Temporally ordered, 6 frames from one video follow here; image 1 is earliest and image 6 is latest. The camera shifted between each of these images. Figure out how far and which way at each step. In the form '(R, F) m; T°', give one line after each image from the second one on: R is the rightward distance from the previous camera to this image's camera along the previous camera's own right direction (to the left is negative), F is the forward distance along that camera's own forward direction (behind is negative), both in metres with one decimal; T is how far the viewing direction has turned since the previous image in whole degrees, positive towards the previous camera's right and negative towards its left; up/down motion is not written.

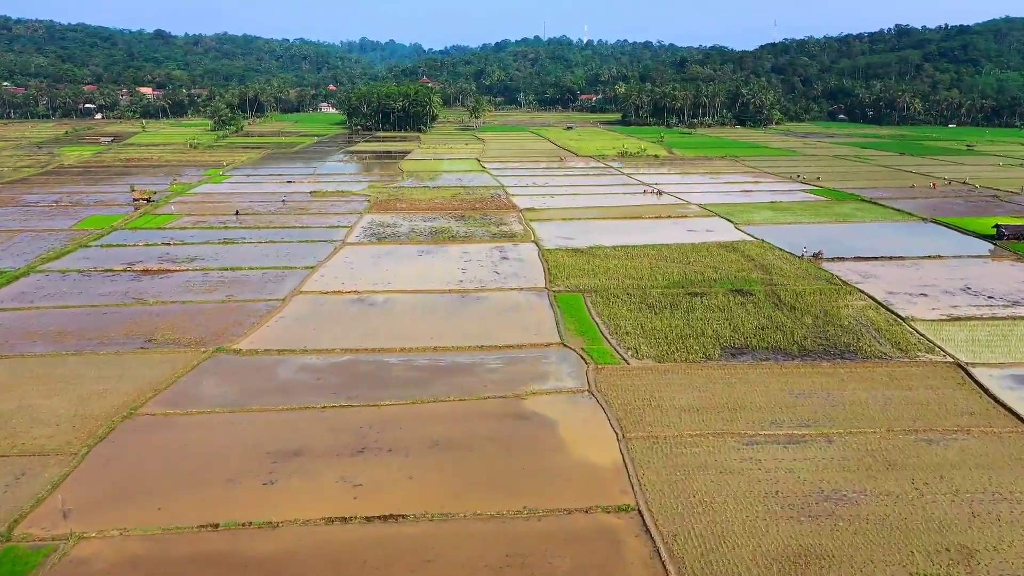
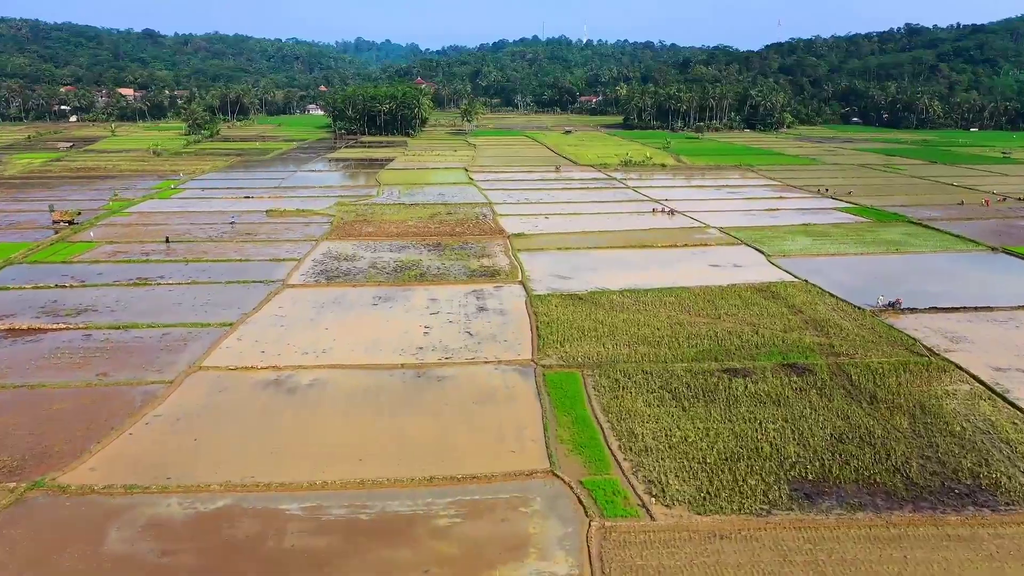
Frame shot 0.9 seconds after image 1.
(+0.5, +5.7) m; 0°
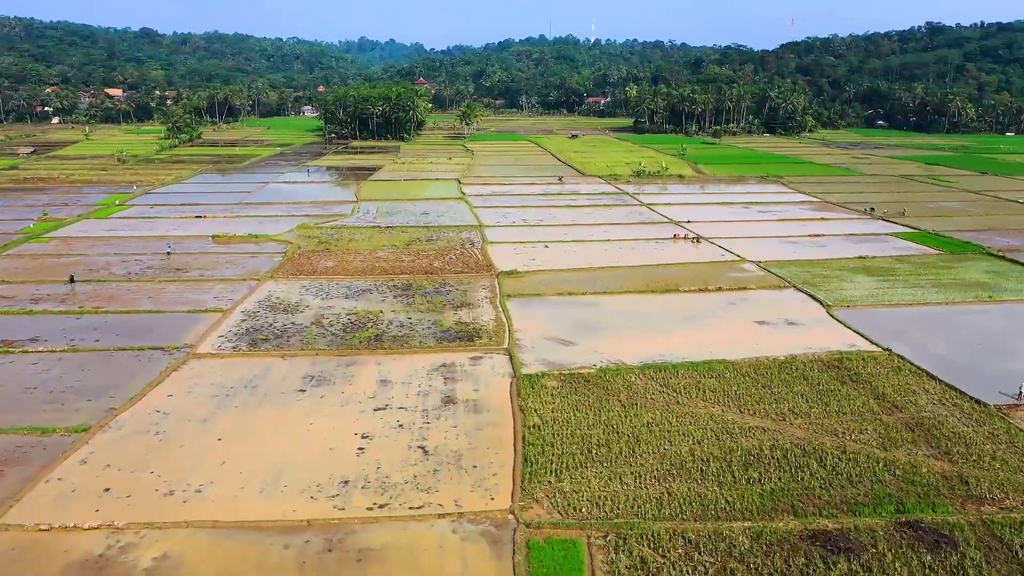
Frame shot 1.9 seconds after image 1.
(+0.5, +5.8) m; -1°
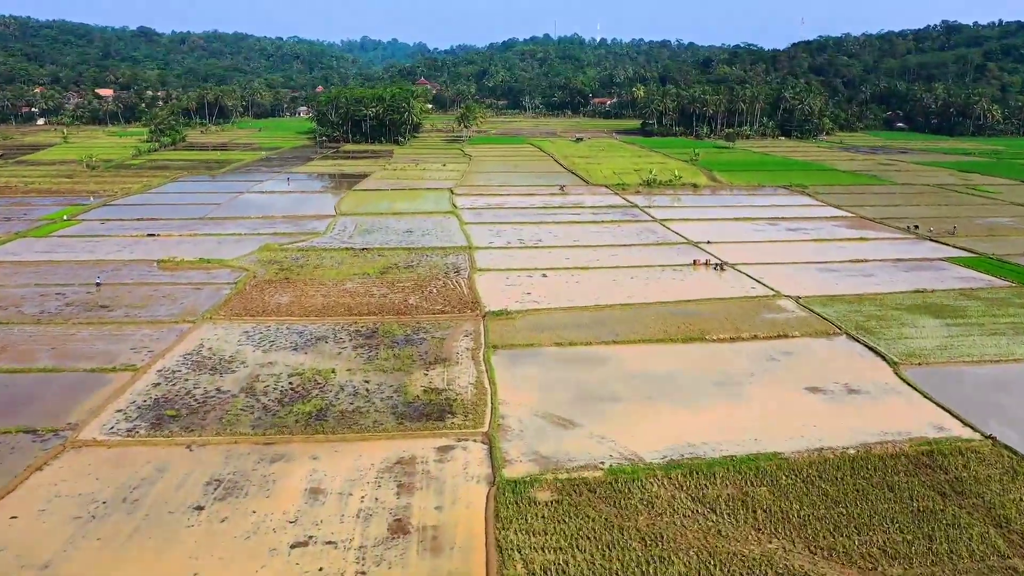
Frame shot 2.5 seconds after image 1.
(+0.4, +4.2) m; 0°
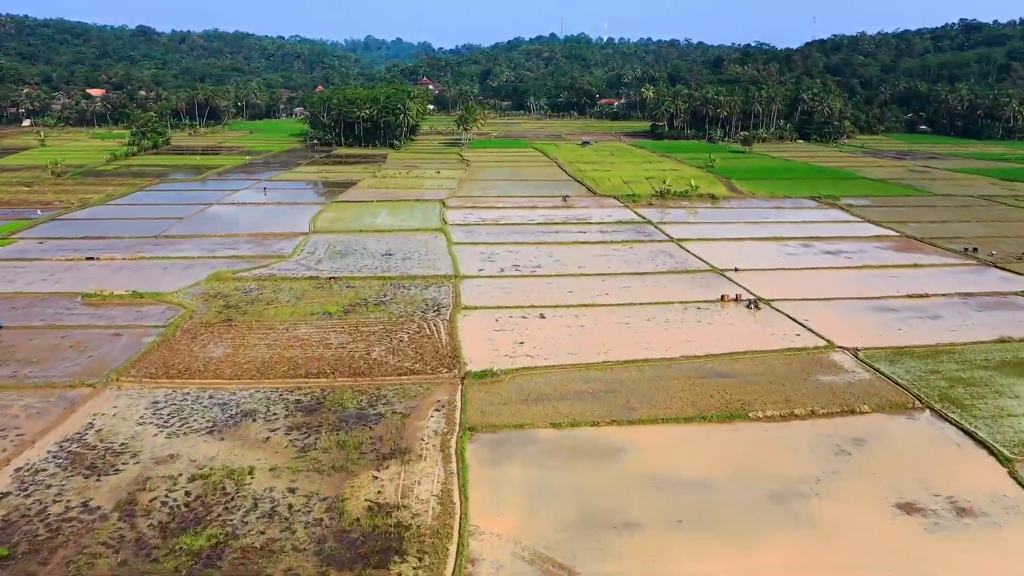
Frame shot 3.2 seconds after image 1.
(+0.4, +4.2) m; 0°
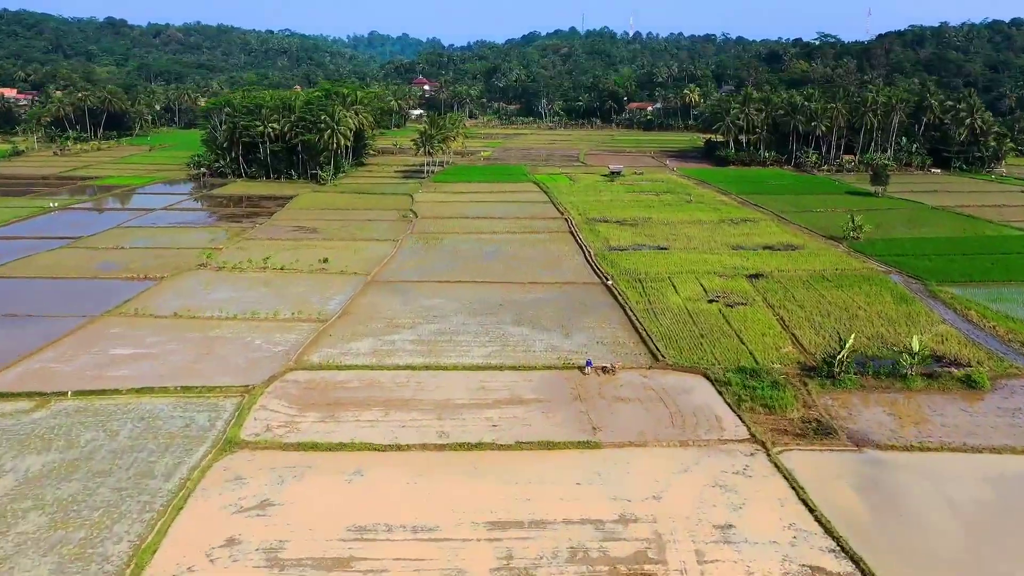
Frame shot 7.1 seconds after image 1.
(+1.8, +24.9) m; -1°
